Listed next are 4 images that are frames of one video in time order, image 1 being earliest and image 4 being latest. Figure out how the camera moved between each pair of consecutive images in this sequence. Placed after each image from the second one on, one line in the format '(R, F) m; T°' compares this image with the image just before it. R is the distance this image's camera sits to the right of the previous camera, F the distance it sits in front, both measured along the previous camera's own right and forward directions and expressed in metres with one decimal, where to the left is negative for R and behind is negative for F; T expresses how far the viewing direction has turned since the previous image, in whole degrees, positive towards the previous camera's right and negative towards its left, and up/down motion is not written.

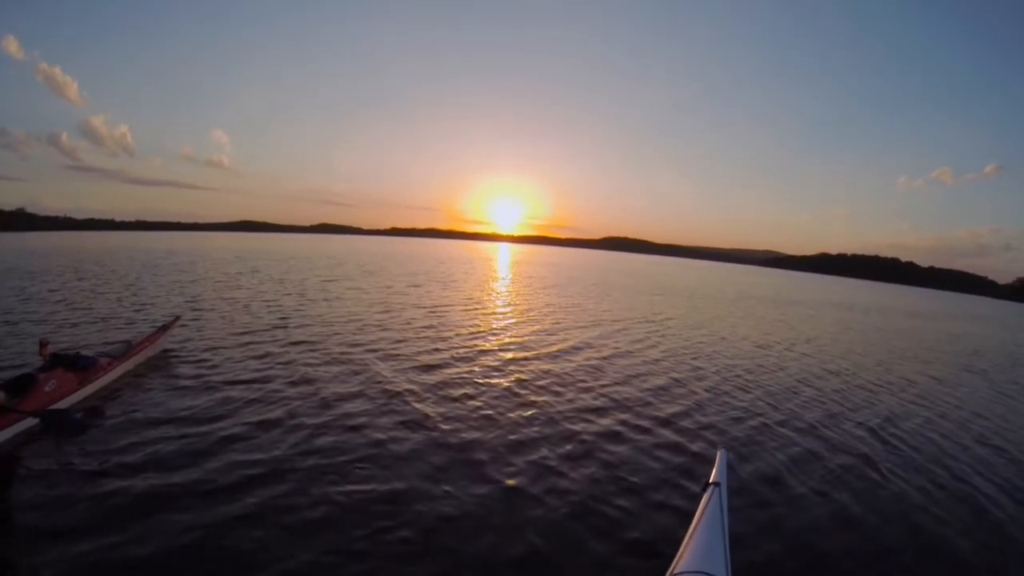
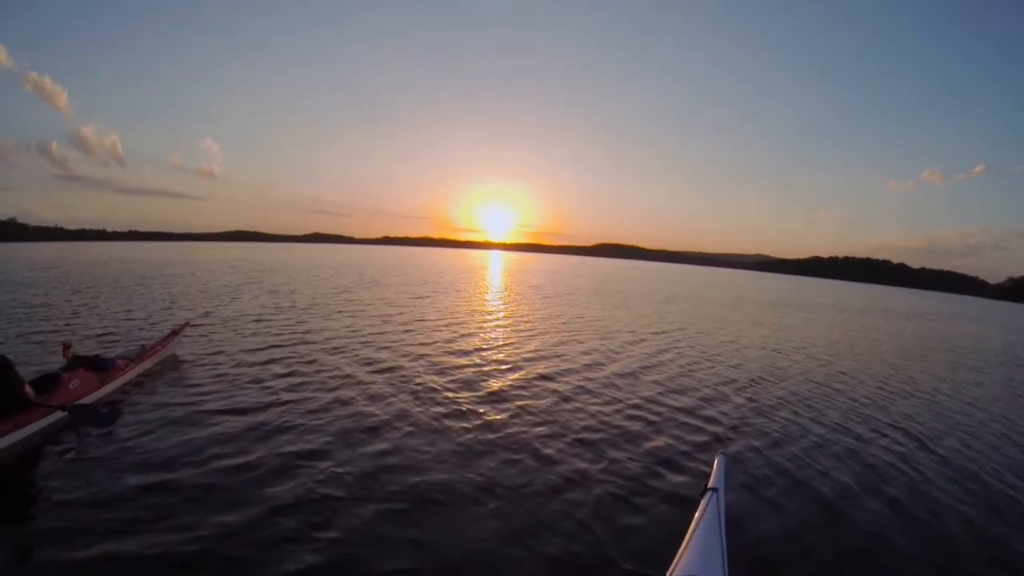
(-0.2, -0.4) m; +1°
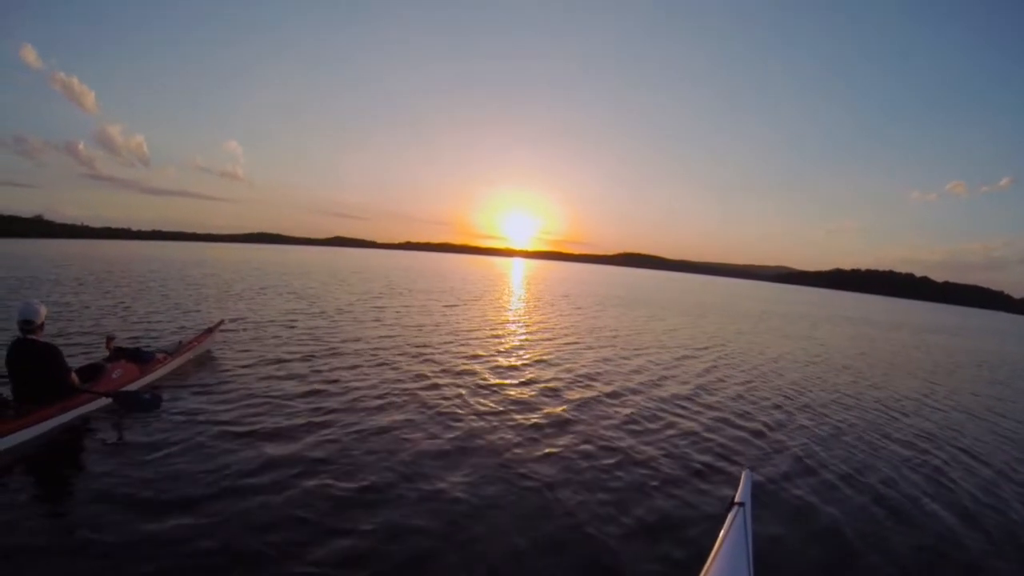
(-1.0, -0.4) m; -2°
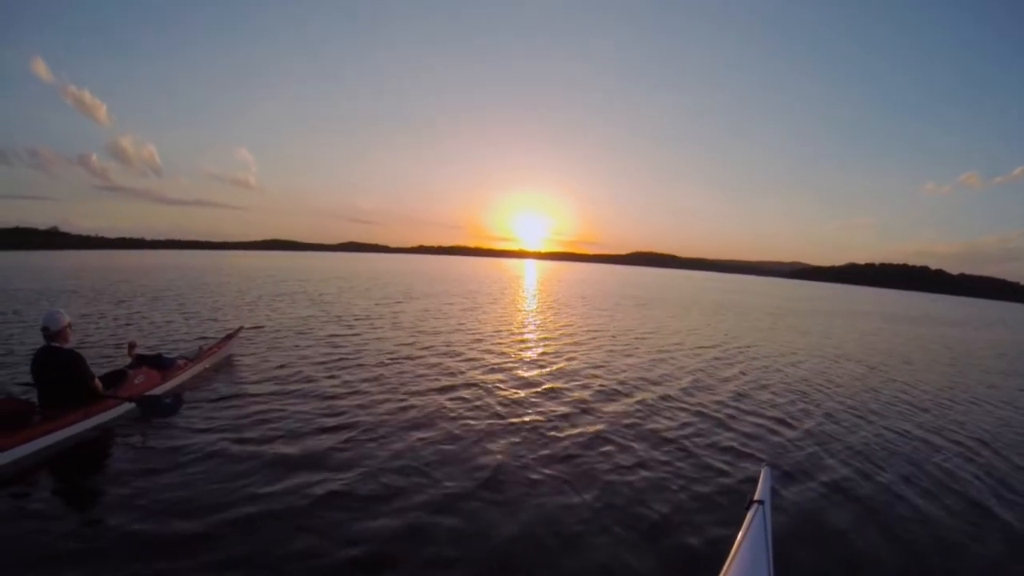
(-0.5, -0.2) m; -1°
